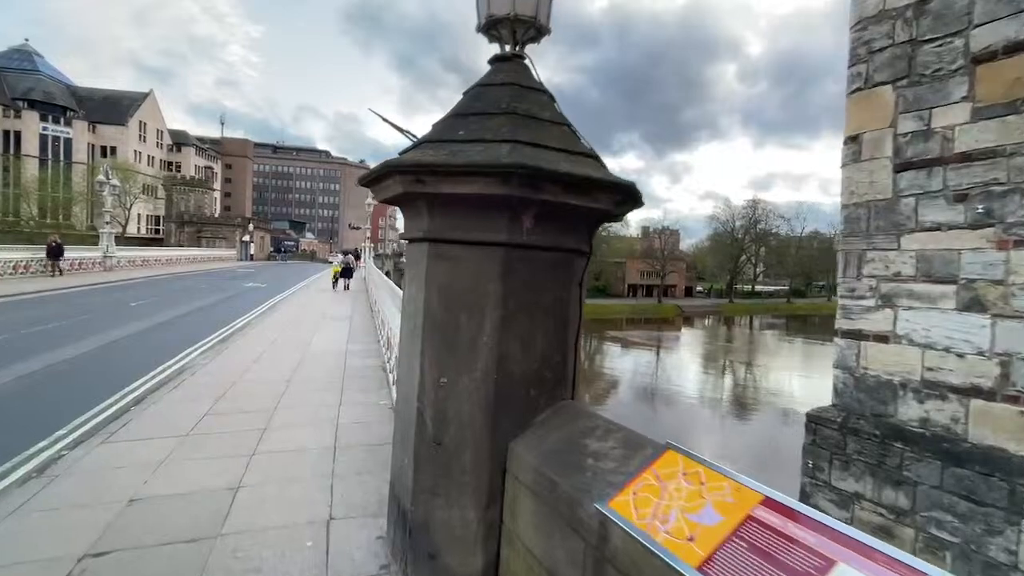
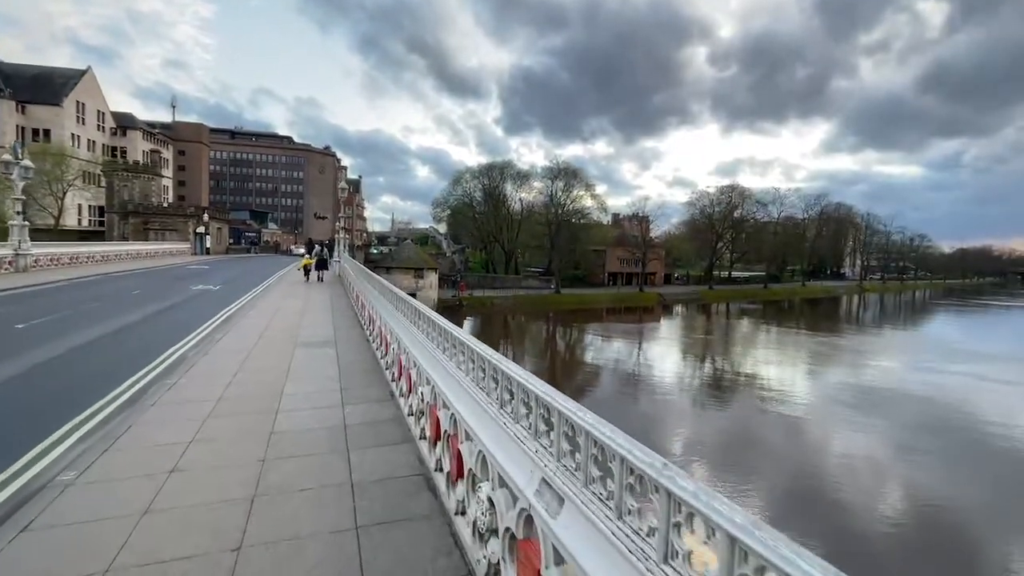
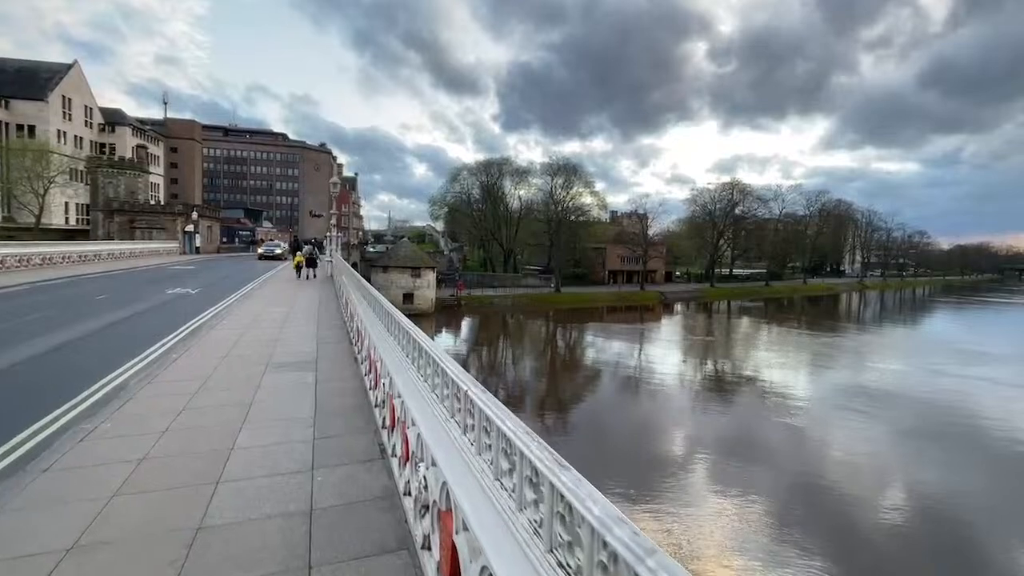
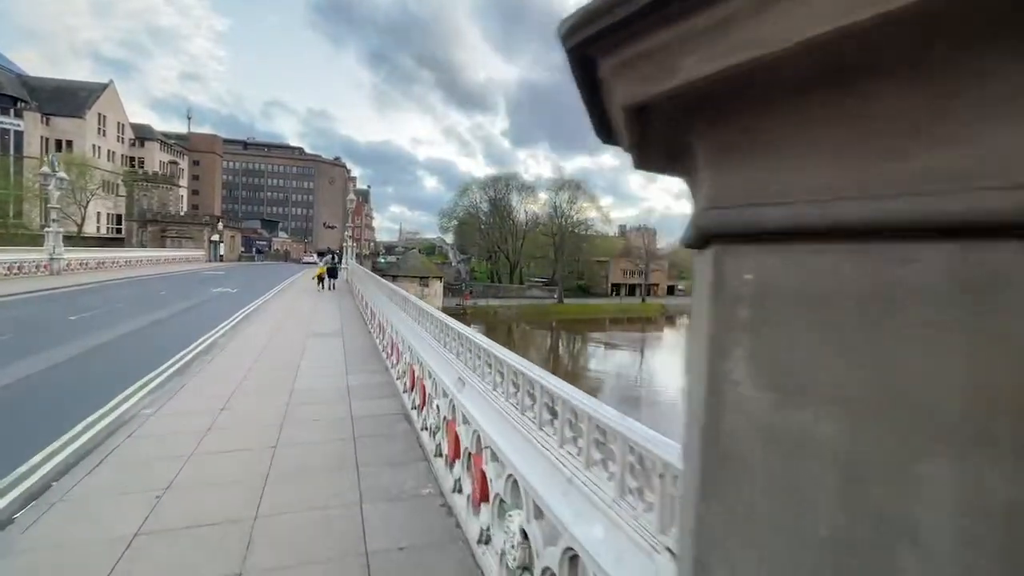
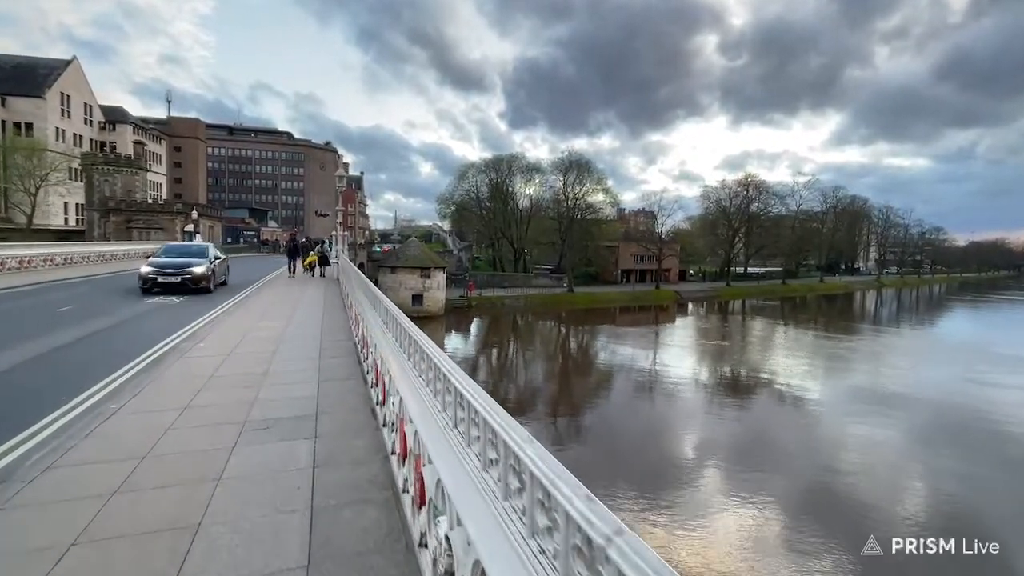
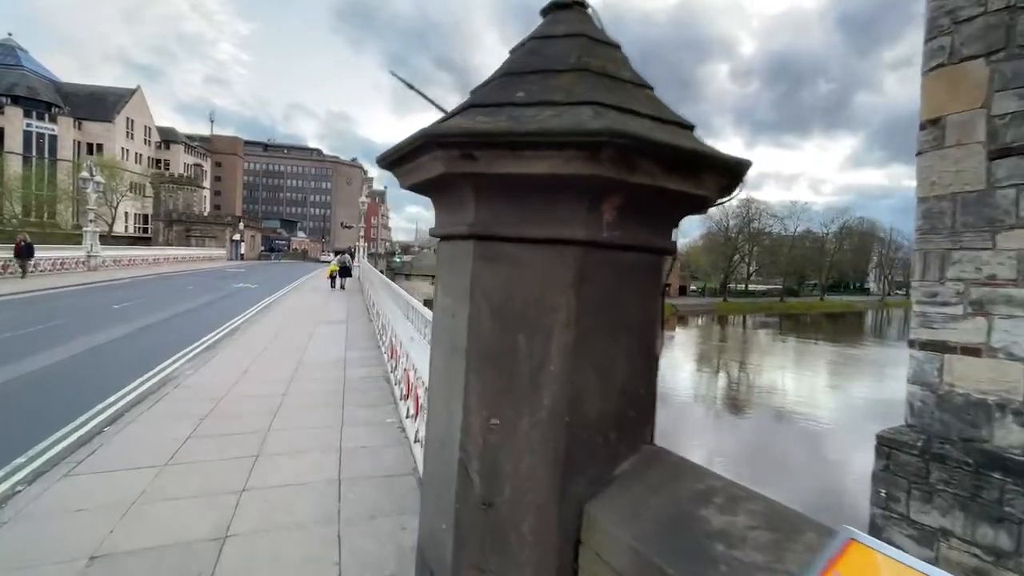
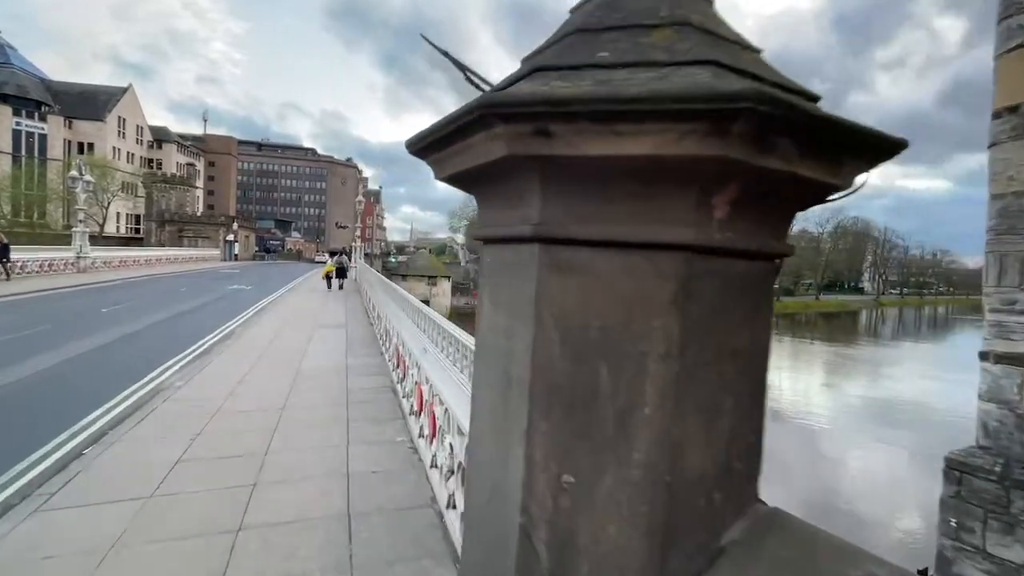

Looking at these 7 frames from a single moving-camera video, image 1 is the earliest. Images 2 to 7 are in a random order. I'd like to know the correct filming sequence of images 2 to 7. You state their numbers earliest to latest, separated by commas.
6, 7, 4, 2, 3, 5
